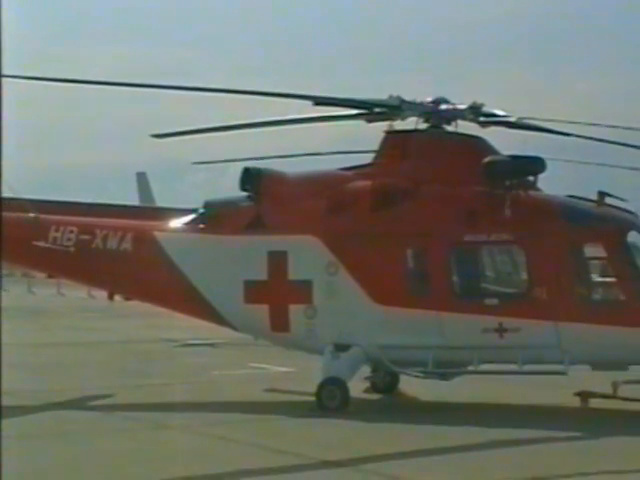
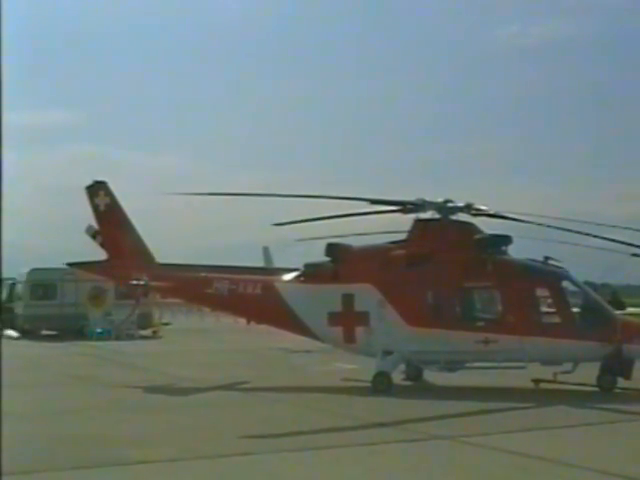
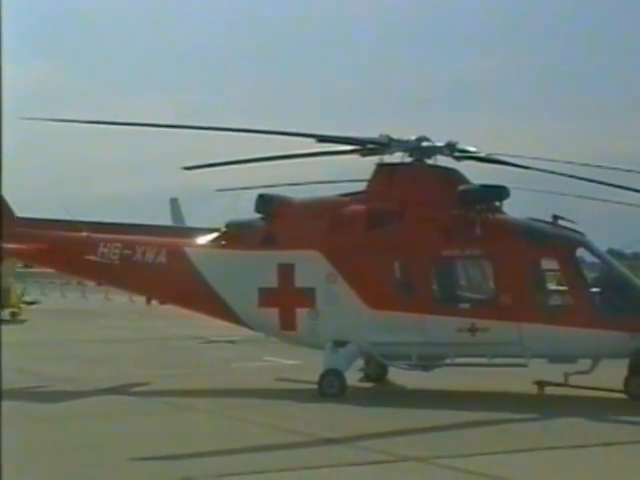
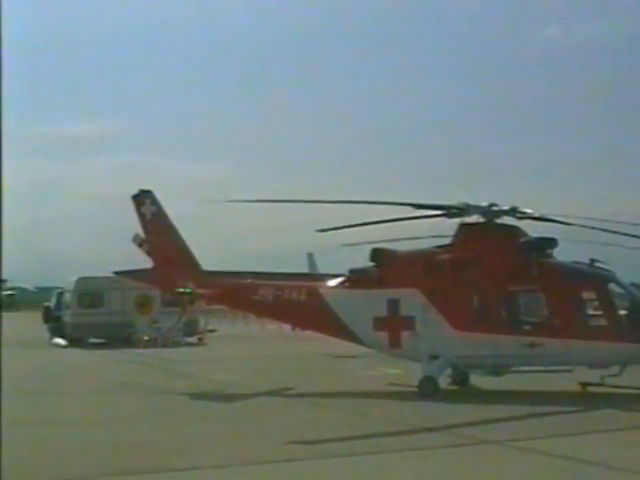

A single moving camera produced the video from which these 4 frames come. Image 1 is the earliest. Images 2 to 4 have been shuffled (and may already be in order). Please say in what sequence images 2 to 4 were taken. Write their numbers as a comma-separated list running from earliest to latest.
3, 2, 4
